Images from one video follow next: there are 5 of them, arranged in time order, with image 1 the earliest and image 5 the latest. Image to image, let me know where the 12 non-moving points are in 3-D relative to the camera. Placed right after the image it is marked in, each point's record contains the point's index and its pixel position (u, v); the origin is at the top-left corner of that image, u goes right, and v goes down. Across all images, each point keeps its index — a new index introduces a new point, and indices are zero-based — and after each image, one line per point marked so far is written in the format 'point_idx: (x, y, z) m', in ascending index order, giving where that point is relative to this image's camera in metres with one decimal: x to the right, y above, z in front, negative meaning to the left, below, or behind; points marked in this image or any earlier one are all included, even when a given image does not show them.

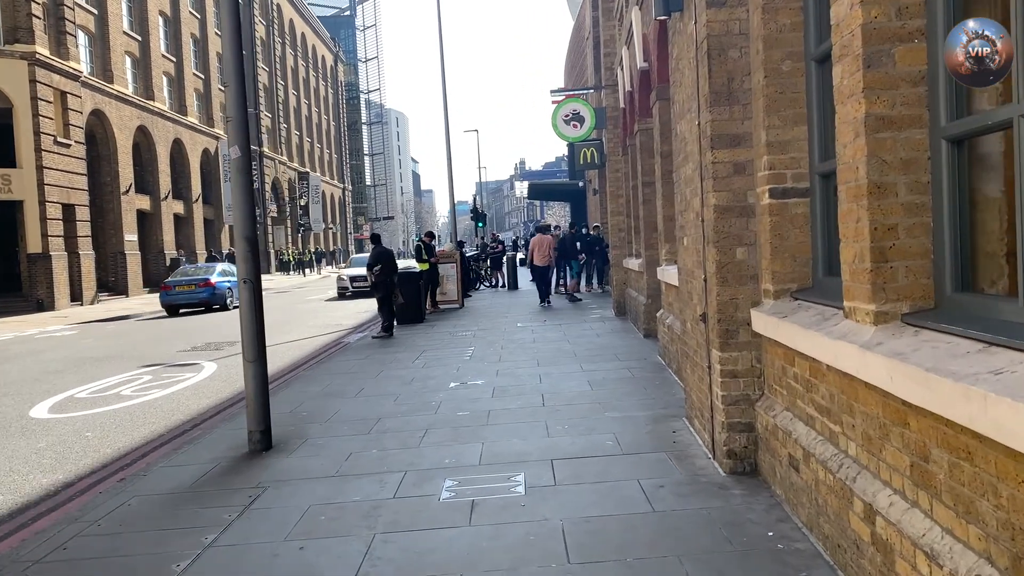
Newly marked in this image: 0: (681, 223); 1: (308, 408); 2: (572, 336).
0: (+1.2, +0.5, +6.3) m
1: (-2.0, -1.2, +8.3) m
2: (+0.9, -0.7, +12.9) m
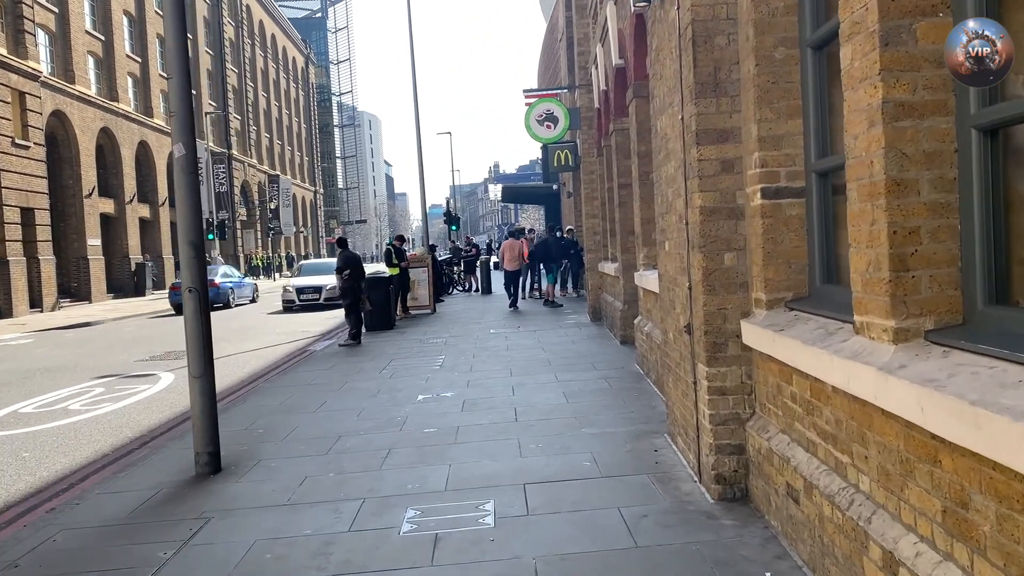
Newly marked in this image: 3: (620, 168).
0: (+1.0, +0.4, +5.9) m
1: (-2.2, -1.2, +7.8) m
2: (+0.5, -0.8, +12.4) m
3: (+1.4, +1.6, +11.4) m
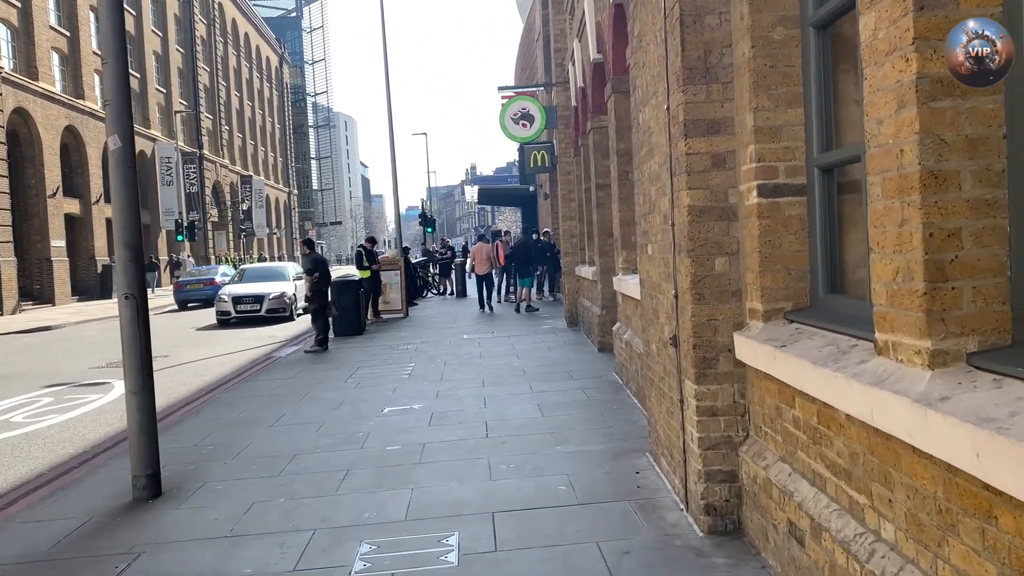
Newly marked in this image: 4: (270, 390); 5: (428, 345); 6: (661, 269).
0: (+0.8, +0.4, +5.4) m
1: (-2.5, -1.3, +7.2) m
2: (+0.1, -0.8, +11.9) m
3: (+1.1, +1.5, +10.9) m
4: (-2.8, -1.2, +9.8) m
5: (-1.3, -0.9, +13.4) m
6: (+0.8, +0.1, +4.8) m
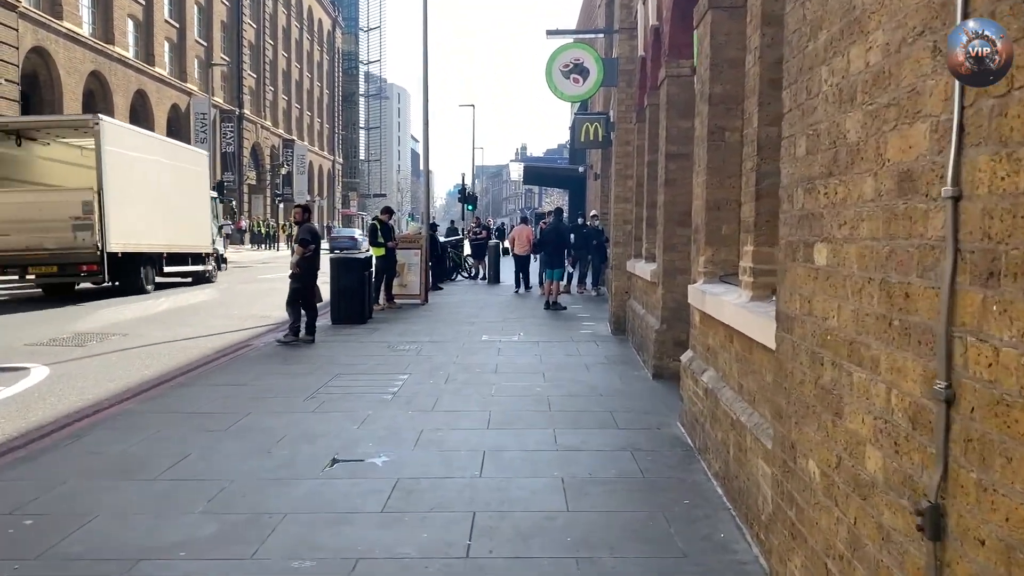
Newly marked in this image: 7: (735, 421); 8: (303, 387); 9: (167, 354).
0: (+0.8, +0.2, +2.5) m
1: (-2.4, -1.1, +4.6) m
2: (+0.4, -0.8, +9.2) m
3: (+1.5, +1.4, +8.0) m
4: (-2.6, -1.0, +7.2) m
5: (-0.9, -0.7, +10.7) m
6: (+0.8, 0.0, +2.0) m
7: (+1.1, -0.7, +4.4) m
8: (-1.9, -0.9, +8.0) m
9: (-4.3, -0.8, +10.7) m
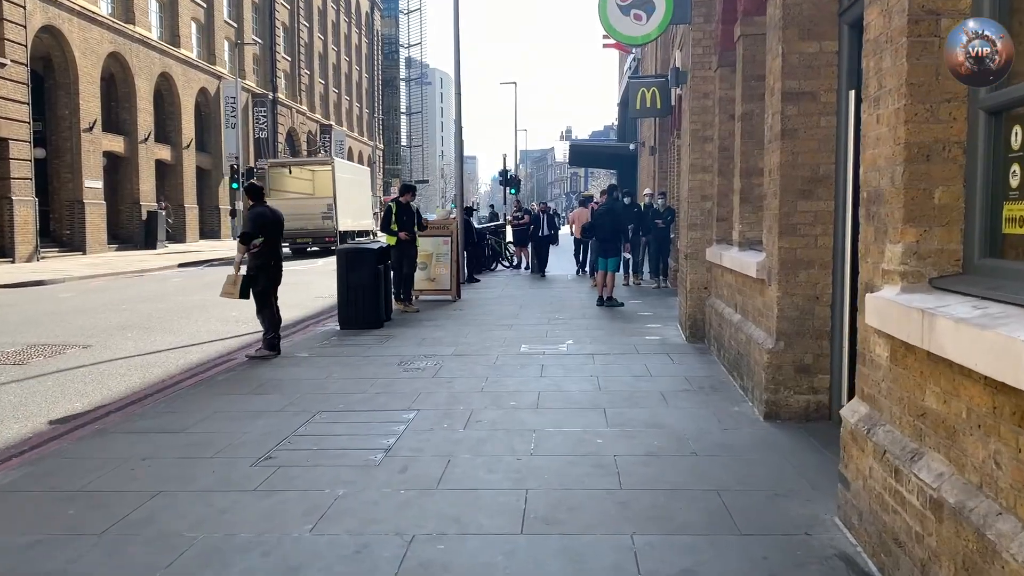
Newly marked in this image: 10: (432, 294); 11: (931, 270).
0: (+0.9, +0.1, 0.0) m
1: (-2.3, -1.2, +2.3) m
2: (+0.8, -0.8, +6.7) m
3: (+1.8, +1.4, +5.4) m
4: (-2.3, -1.0, +4.8) m
5: (-0.5, -0.7, +8.3) m
6: (+0.8, -0.2, -0.6) m
7: (+1.2, -0.7, +1.8) m
8: (-1.6, -1.0, +5.6) m
9: (-3.8, -0.8, +8.5) m
10: (-1.3, -0.1, +14.2) m
11: (+1.6, +0.1, +3.3) m
